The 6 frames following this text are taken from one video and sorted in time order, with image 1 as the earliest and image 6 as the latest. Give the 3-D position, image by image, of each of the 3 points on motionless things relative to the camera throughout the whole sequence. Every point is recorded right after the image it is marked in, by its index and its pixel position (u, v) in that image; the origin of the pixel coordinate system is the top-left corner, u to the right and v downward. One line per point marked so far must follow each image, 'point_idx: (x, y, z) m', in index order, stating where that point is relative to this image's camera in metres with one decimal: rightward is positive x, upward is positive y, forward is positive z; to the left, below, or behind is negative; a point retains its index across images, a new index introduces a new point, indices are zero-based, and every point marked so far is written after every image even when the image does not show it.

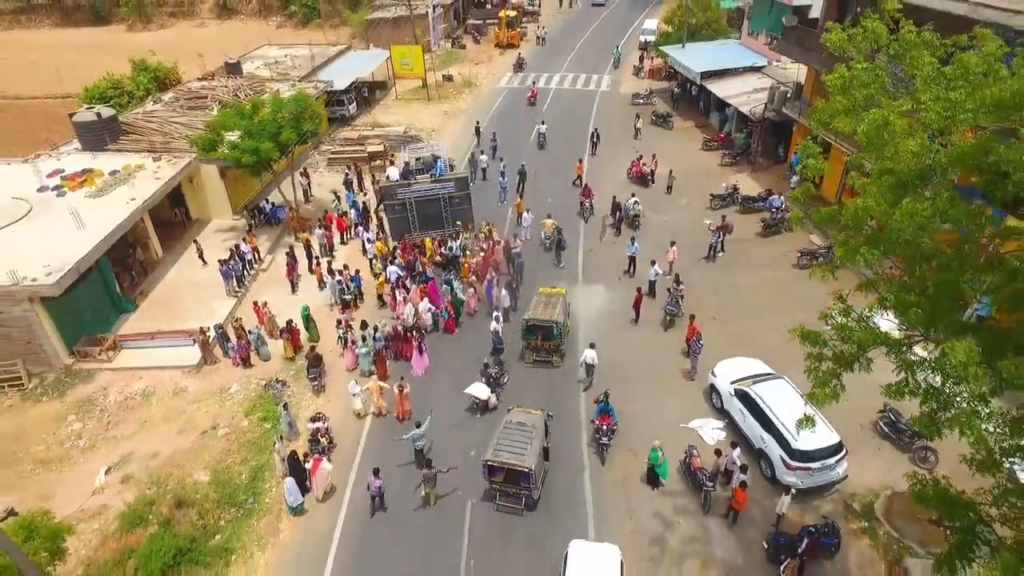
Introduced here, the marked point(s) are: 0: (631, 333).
0: (+3.4, -1.2, +19.8) m
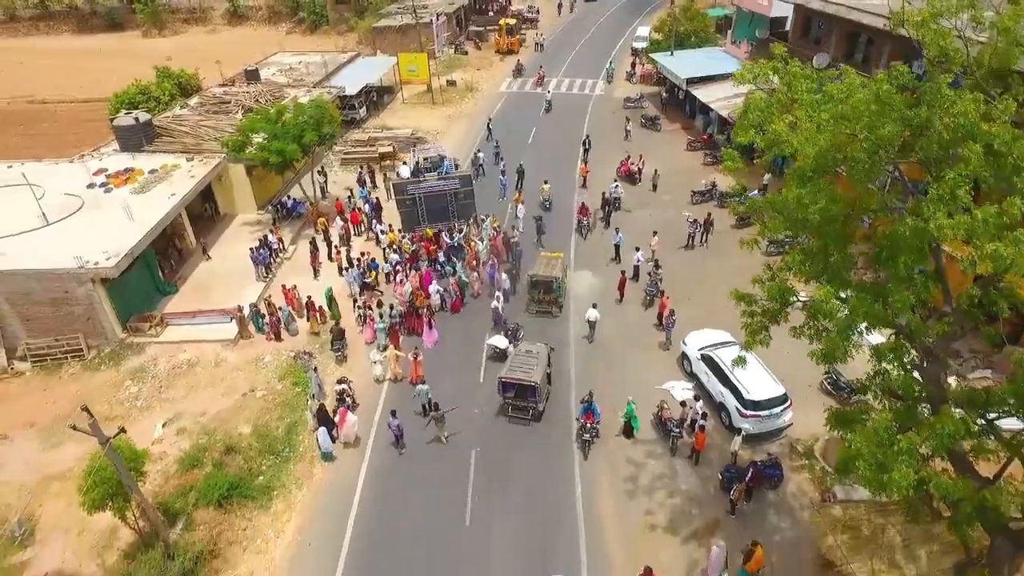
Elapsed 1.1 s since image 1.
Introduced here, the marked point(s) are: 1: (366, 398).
0: (+3.3, -0.7, +22.4) m
1: (-4.0, -3.1, +19.4) m
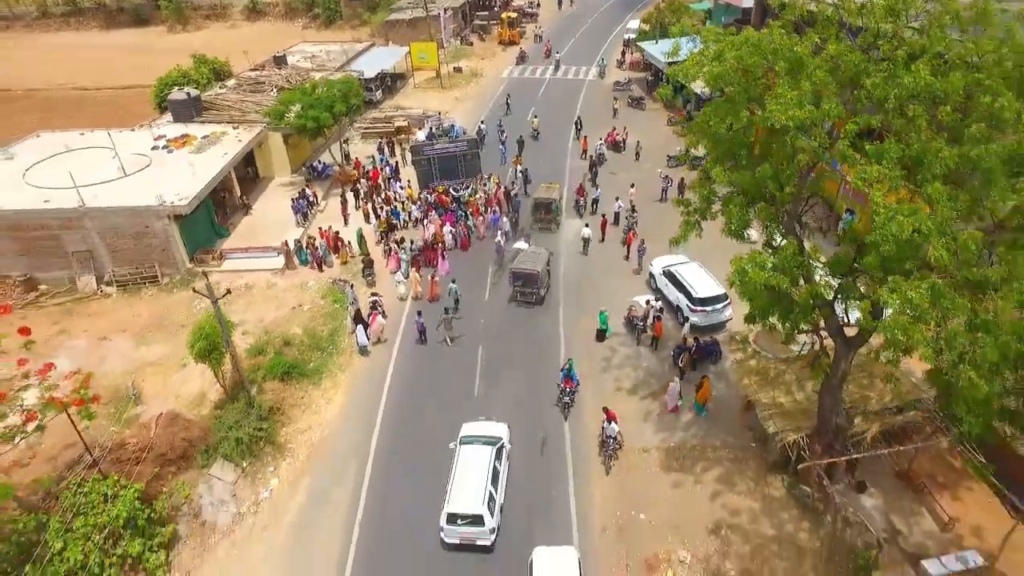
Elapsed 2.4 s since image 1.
0: (+3.3, +1.6, +26.8) m
1: (-4.0, -0.8, +23.9) m
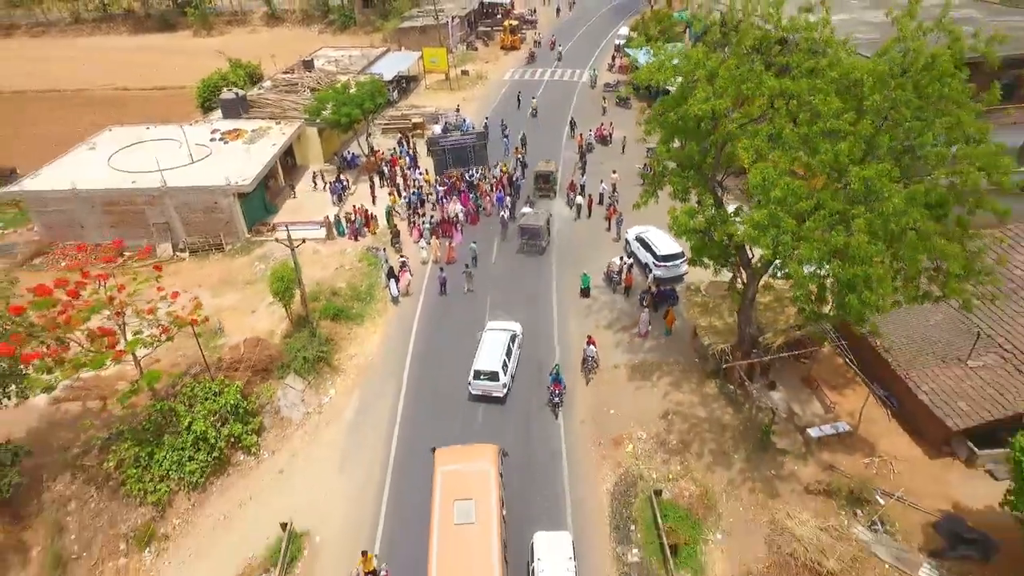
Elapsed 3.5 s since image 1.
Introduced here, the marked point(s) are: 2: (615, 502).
0: (+3.4, +3.1, +32.3) m
1: (-4.0, +0.7, +29.4) m
2: (+2.7, -5.6, +18.1) m
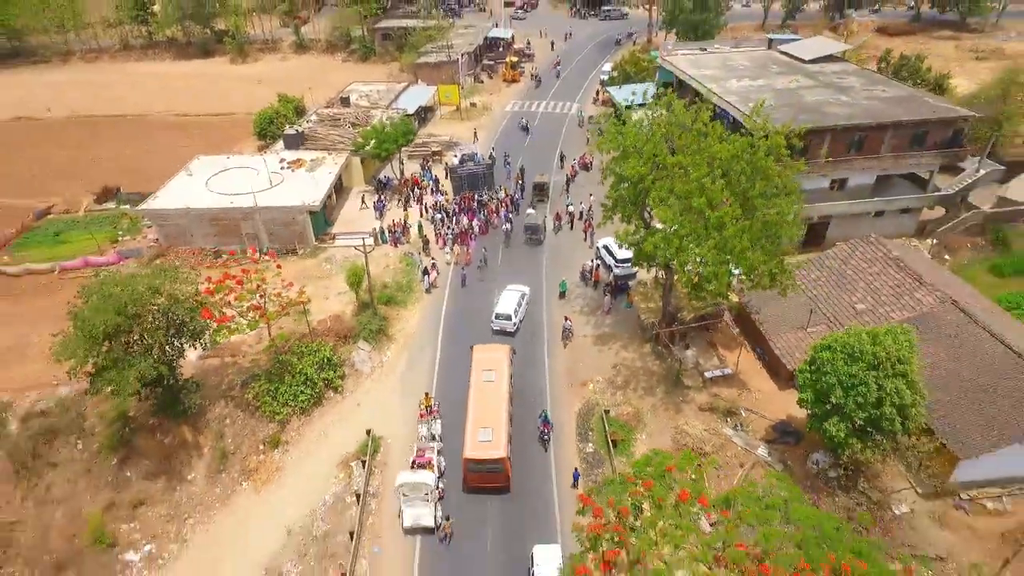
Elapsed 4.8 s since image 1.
0: (+3.5, +3.4, +42.7) m
1: (-3.9, +1.0, +39.8) m
2: (+2.7, -5.3, +28.5) m
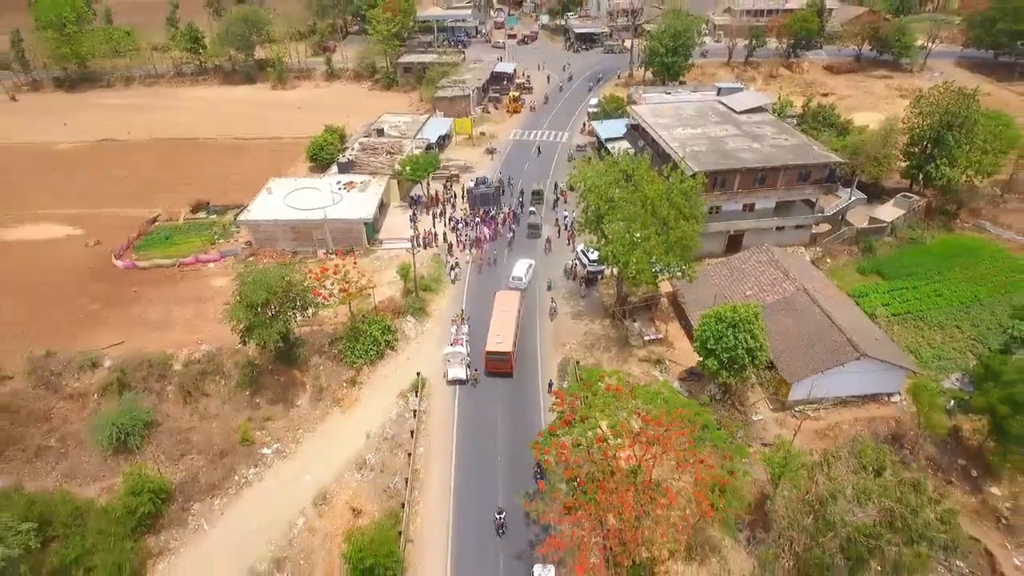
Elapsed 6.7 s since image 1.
0: (+3.7, +3.9, +56.8) m
1: (-3.7, +1.6, +53.9) m
2: (+2.9, -4.8, +42.6) m
